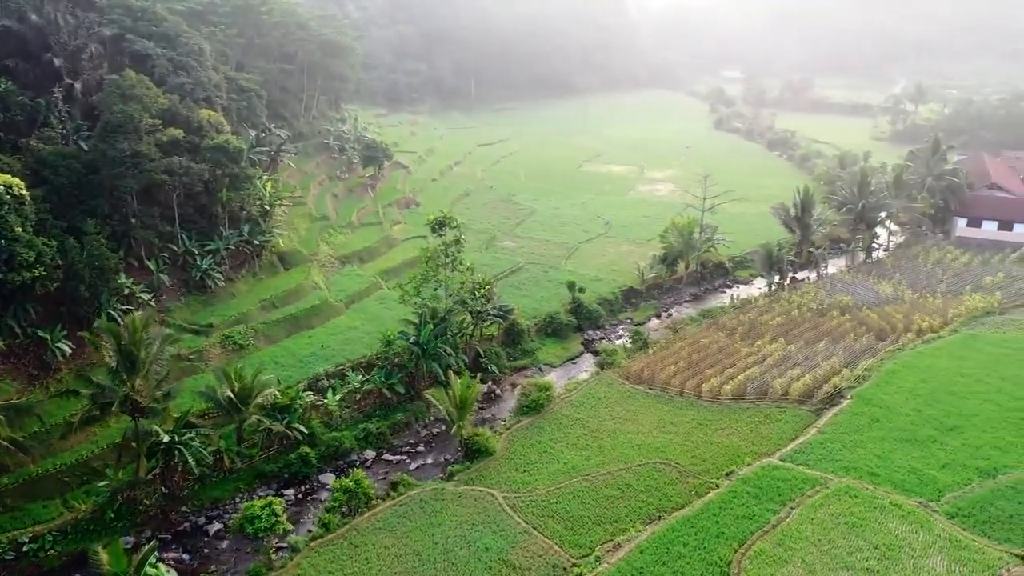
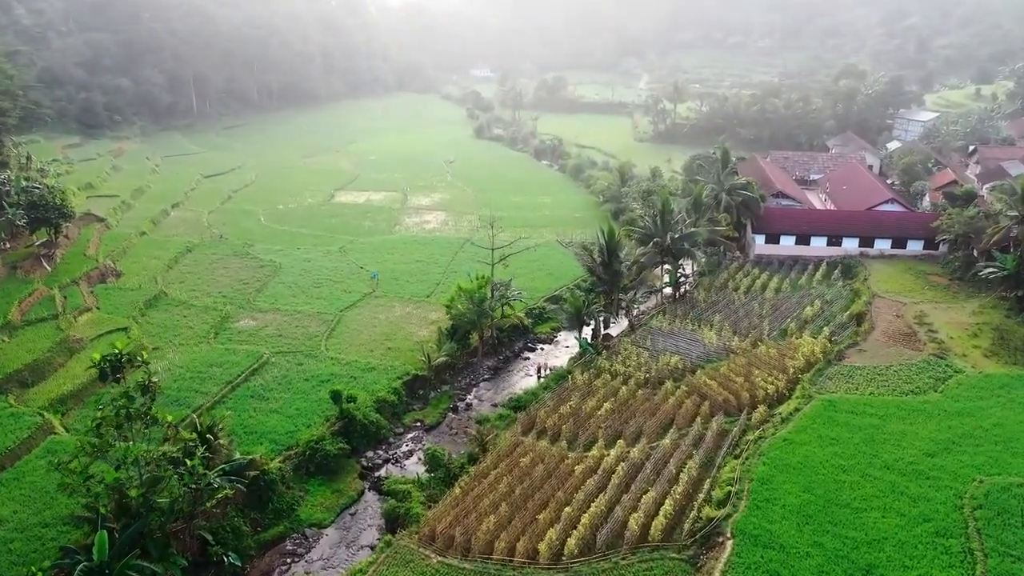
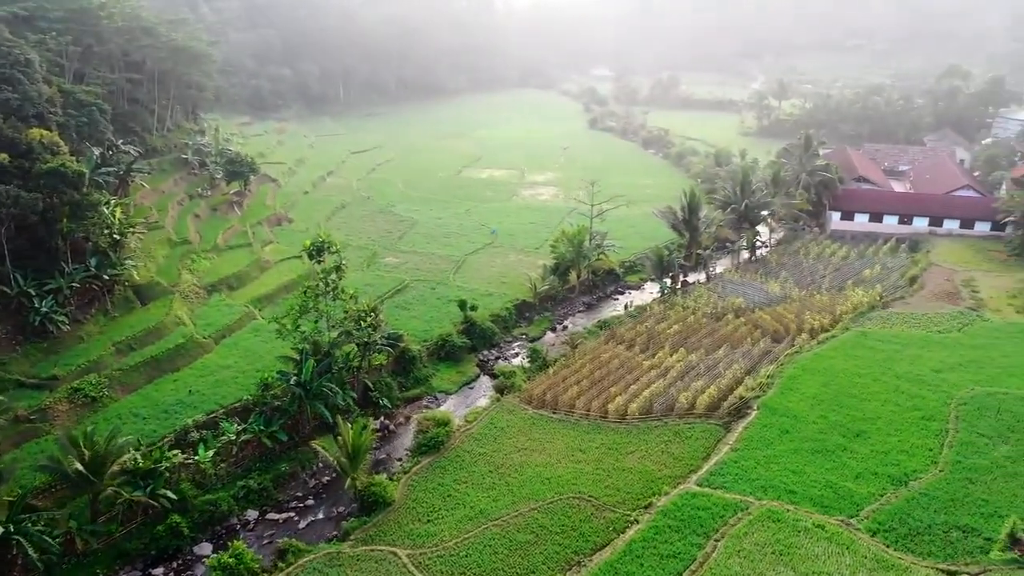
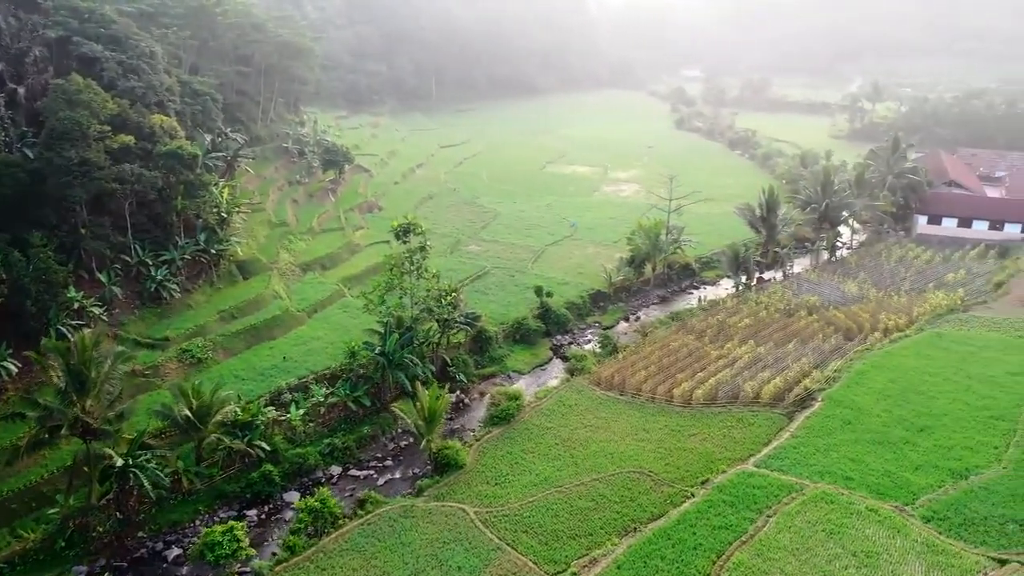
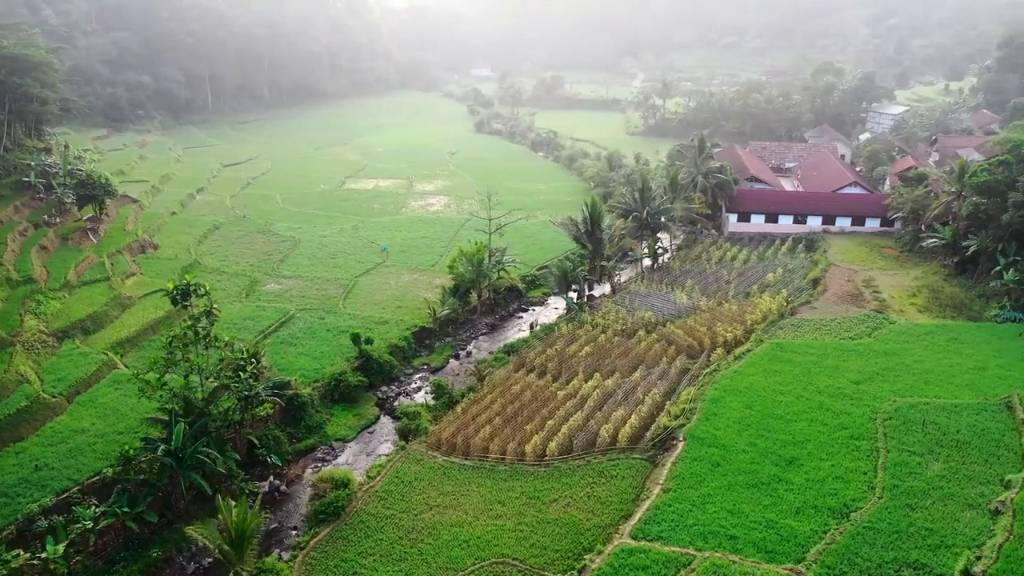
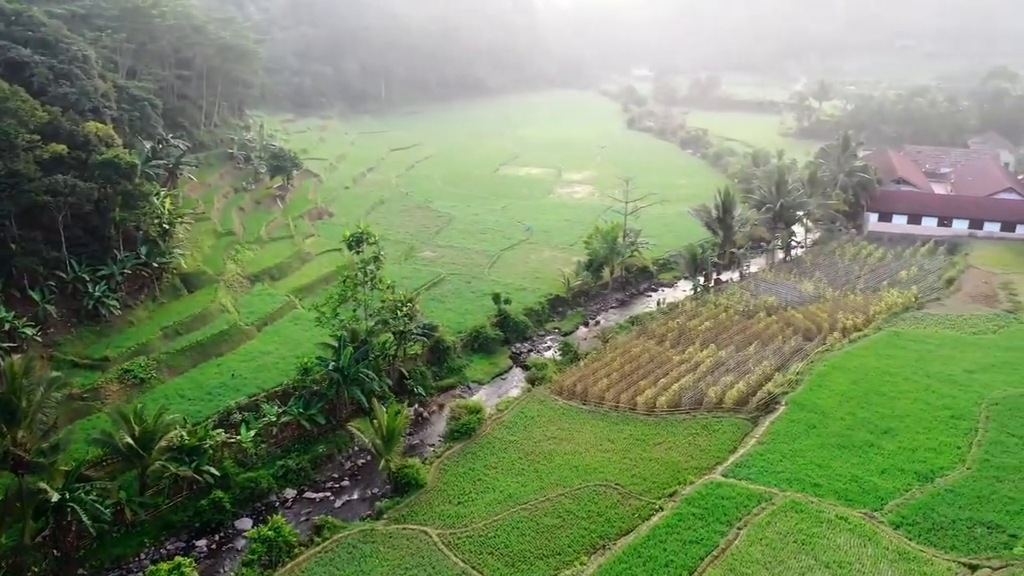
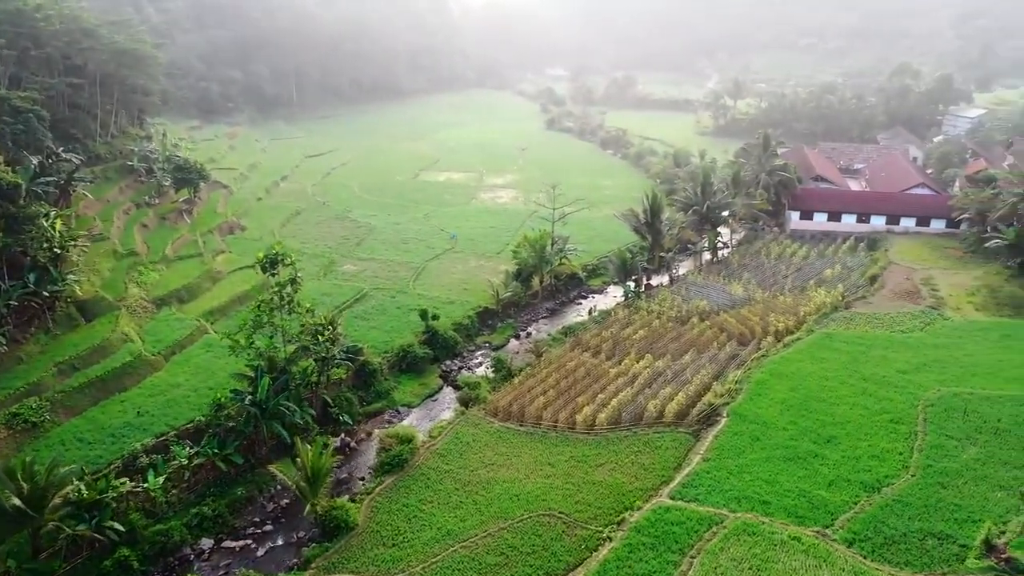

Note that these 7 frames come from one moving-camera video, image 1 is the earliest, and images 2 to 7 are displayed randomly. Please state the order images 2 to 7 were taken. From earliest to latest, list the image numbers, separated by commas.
4, 6, 3, 7, 5, 2
